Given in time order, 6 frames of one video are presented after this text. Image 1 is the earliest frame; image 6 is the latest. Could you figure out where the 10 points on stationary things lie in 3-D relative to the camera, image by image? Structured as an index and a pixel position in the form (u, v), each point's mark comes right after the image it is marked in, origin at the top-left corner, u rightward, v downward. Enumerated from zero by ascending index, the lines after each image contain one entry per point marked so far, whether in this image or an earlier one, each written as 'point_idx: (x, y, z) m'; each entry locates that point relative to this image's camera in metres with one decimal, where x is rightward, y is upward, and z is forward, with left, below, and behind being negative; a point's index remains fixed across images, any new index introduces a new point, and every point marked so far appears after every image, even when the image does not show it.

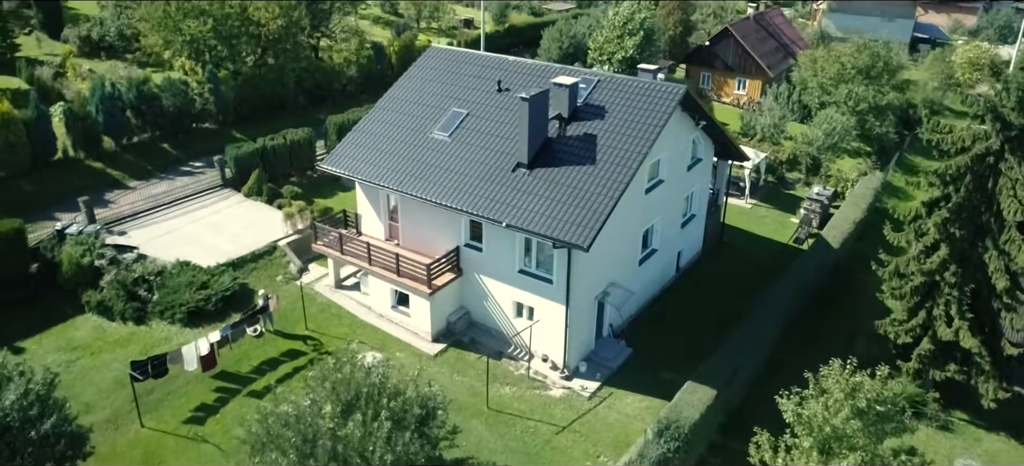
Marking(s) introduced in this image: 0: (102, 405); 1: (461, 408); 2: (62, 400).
0: (-10.2, -4.2, +18.9) m
1: (-1.3, -4.6, +19.9) m
2: (-9.1, -3.4, +15.4) m
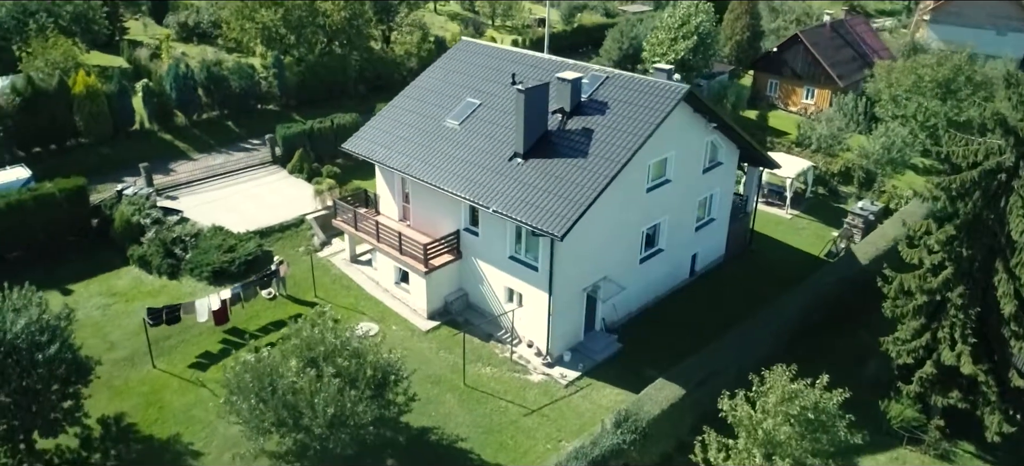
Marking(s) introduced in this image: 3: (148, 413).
0: (-10.8, -3.1, +21.3) m
1: (-2.0, -4.1, +21.0) m
2: (-10.2, -2.3, +17.7) m
3: (-9.3, -4.6, +19.4) m
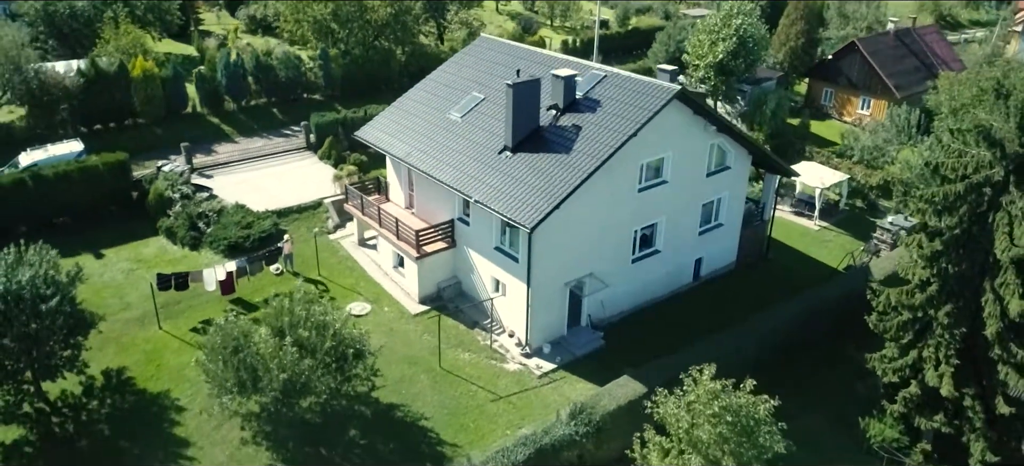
0: (-11.4, -2.2, +23.2) m
1: (-2.7, -3.7, +21.8) m
2: (-11.2, -1.4, +19.6) m
3: (-10.1, -3.8, +21.2) m
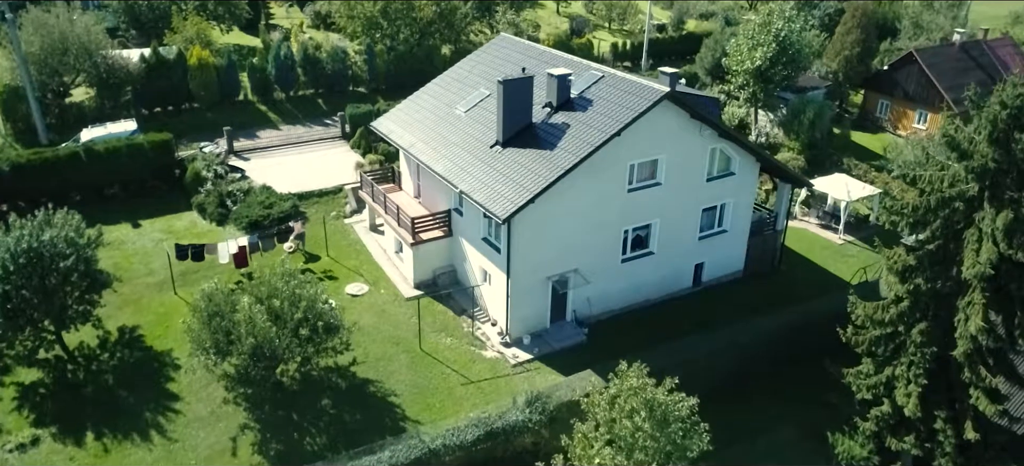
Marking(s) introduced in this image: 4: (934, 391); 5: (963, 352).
0: (-11.7, -1.3, +25.4) m
1: (-3.4, -3.3, +22.9) m
2: (-11.9, -0.5, +21.7) m
3: (-10.8, -2.9, +23.2) m
4: (+10.4, -3.9, +18.7) m
5: (+10.3, -2.7, +17.4) m
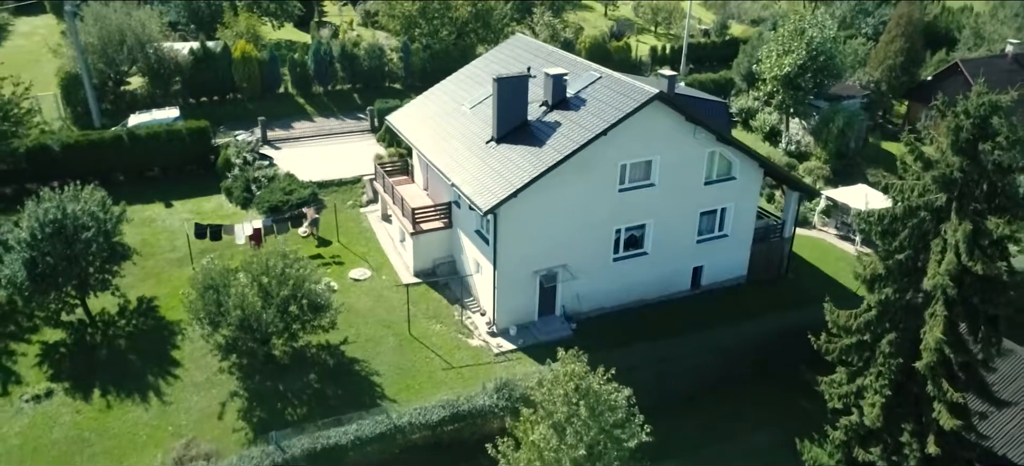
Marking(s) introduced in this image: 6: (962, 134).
0: (-11.8, -0.6, +27.2) m
1: (-3.8, -2.9, +23.9) m
2: (-12.3, +0.3, +23.6) m
3: (-11.2, -2.2, +24.9) m
4: (+9.4, -4.1, +18.4) m
5: (+9.3, -3.0, +17.1) m
6: (+9.3, +2.0, +15.8) m
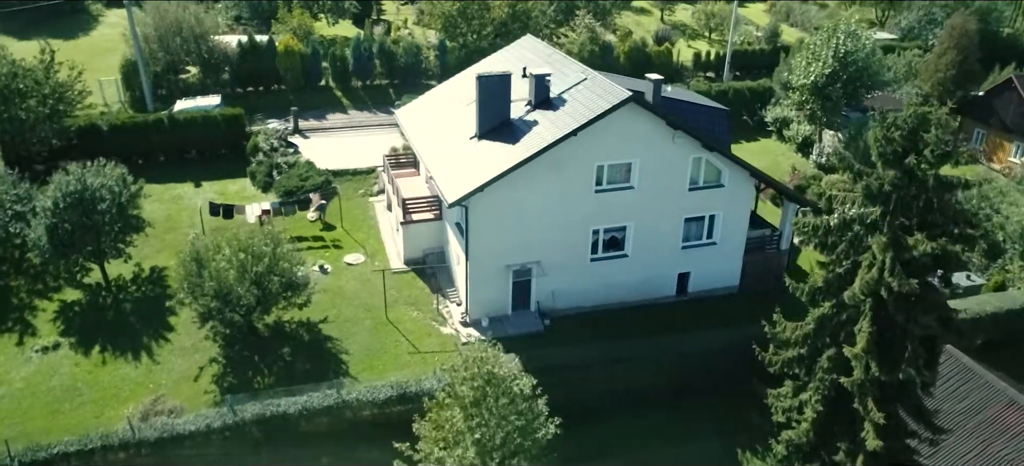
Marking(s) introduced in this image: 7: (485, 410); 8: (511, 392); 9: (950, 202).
0: (-12.0, +0.3, +29.3) m
1: (-4.7, -2.5, +25.1) m
2: (-12.9, +1.2, +25.8) m
3: (-11.8, -1.4, +27.0) m
4: (+7.7, -4.4, +17.9) m
5: (+7.4, -3.3, +16.6) m
6: (+7.6, +1.7, +15.3) m
7: (-0.7, -3.8, +16.3) m
8: (0.0, -3.4, +16.4) m
9: (+8.9, +0.6, +15.5) m
